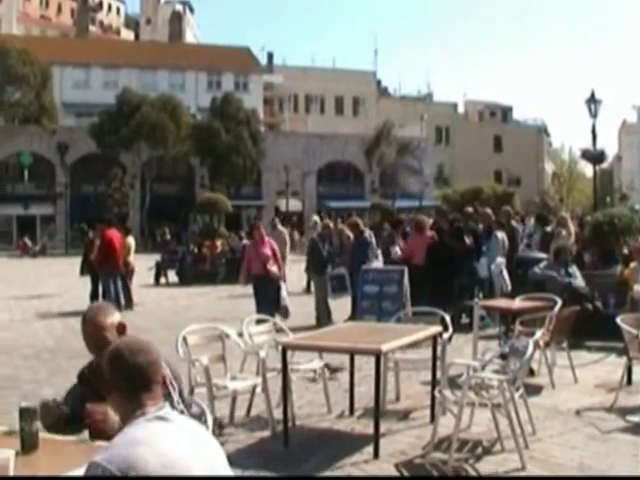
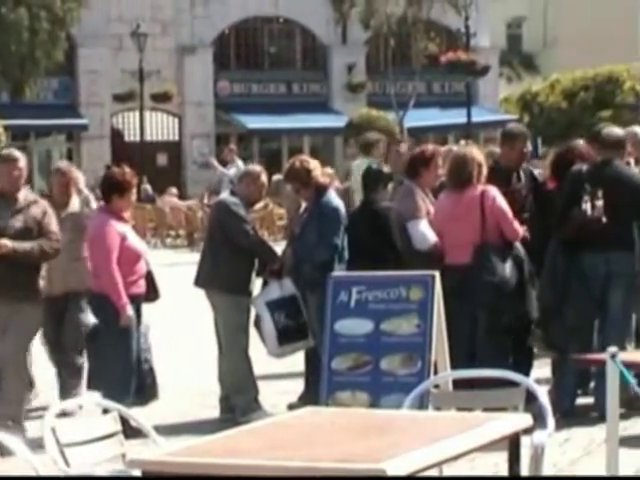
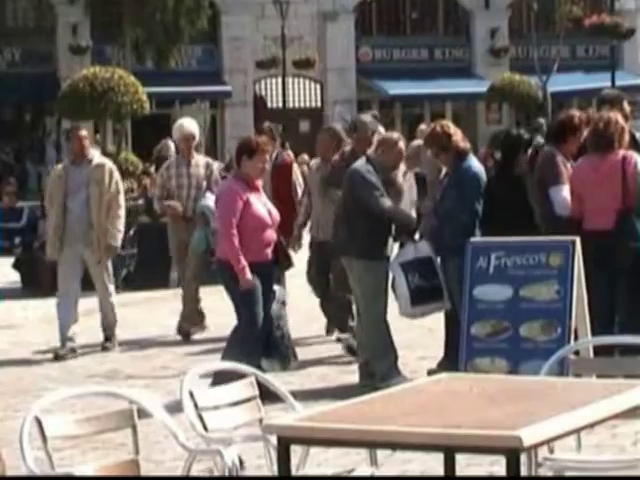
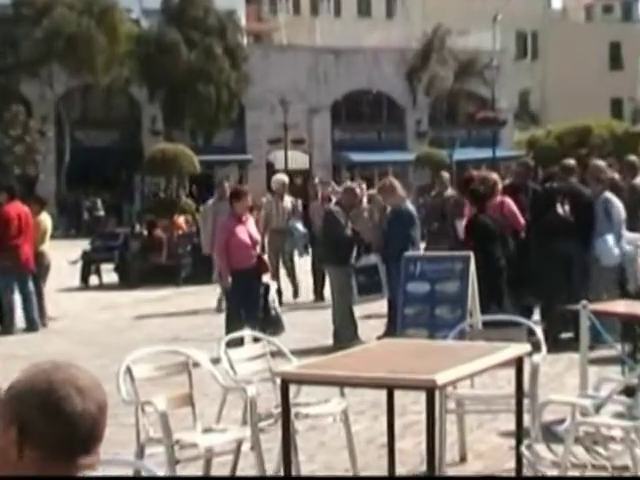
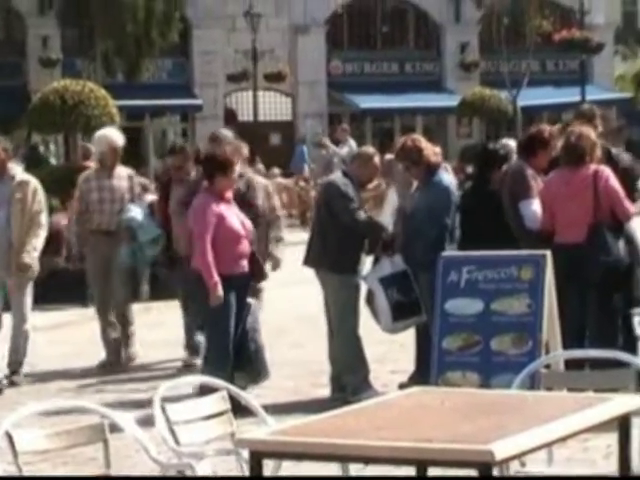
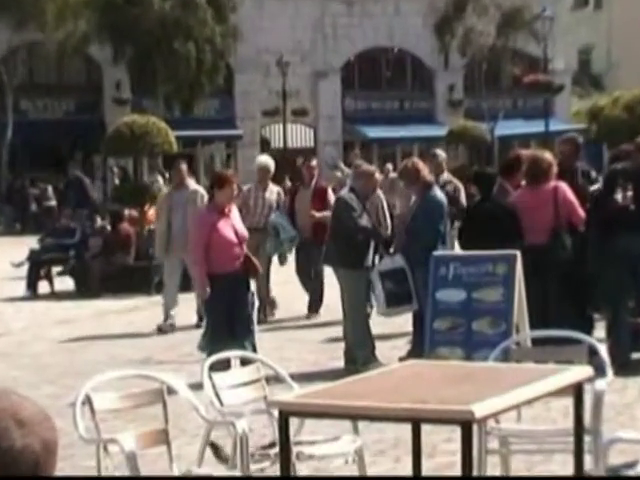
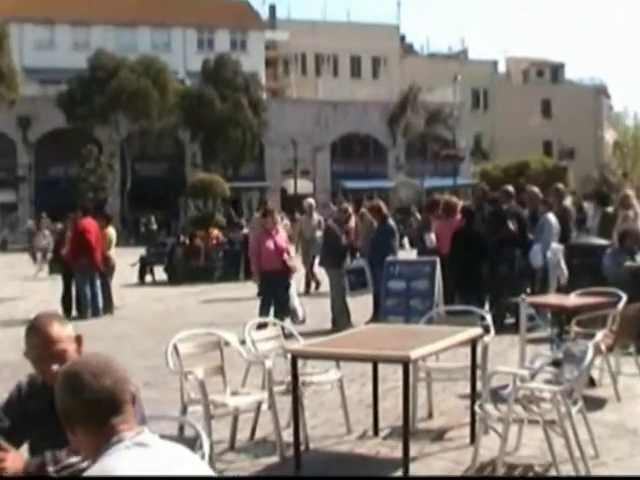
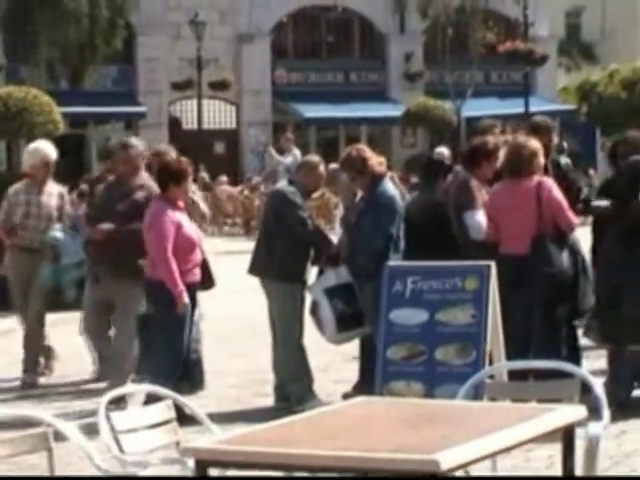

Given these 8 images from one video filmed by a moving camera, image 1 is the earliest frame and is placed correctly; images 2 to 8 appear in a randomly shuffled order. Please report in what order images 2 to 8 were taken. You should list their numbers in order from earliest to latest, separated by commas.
7, 4, 6, 3, 5, 8, 2
